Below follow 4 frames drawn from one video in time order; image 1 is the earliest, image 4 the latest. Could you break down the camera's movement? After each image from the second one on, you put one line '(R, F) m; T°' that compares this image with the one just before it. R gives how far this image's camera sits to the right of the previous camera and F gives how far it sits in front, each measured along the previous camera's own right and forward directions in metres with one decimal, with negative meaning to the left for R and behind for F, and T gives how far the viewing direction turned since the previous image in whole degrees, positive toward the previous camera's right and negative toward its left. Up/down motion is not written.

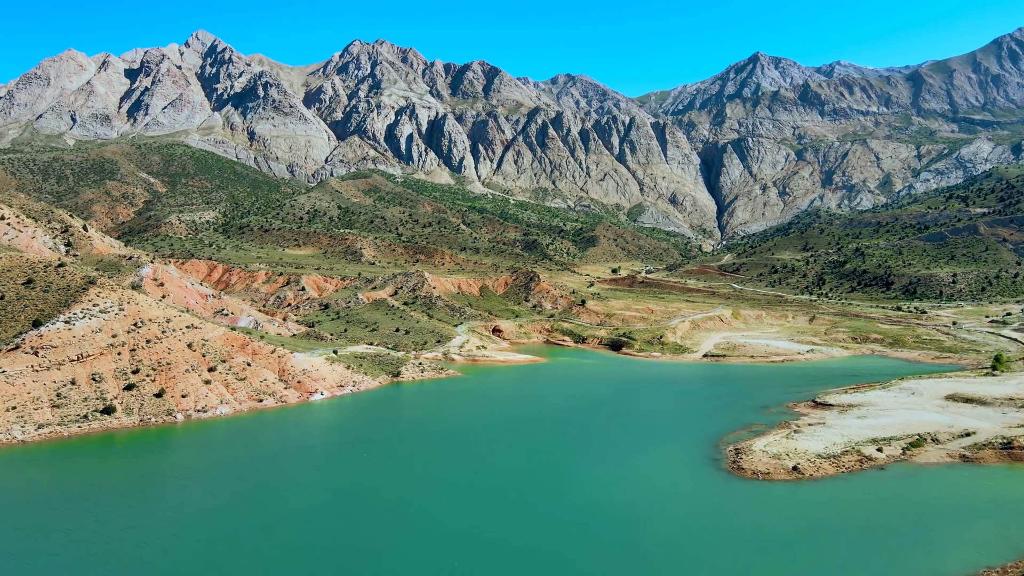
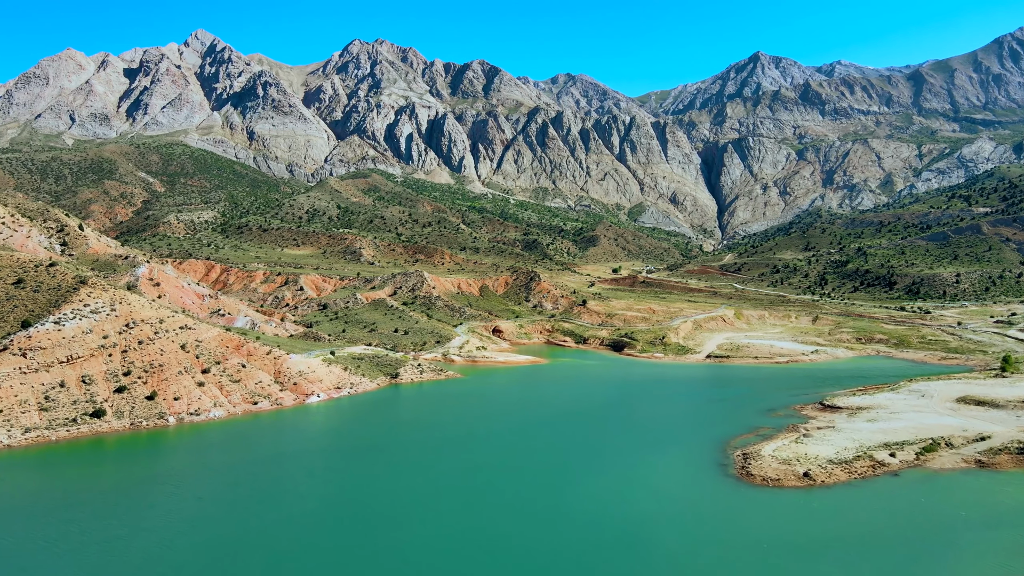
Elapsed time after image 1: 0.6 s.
(-0.1, +1.2) m; 0°
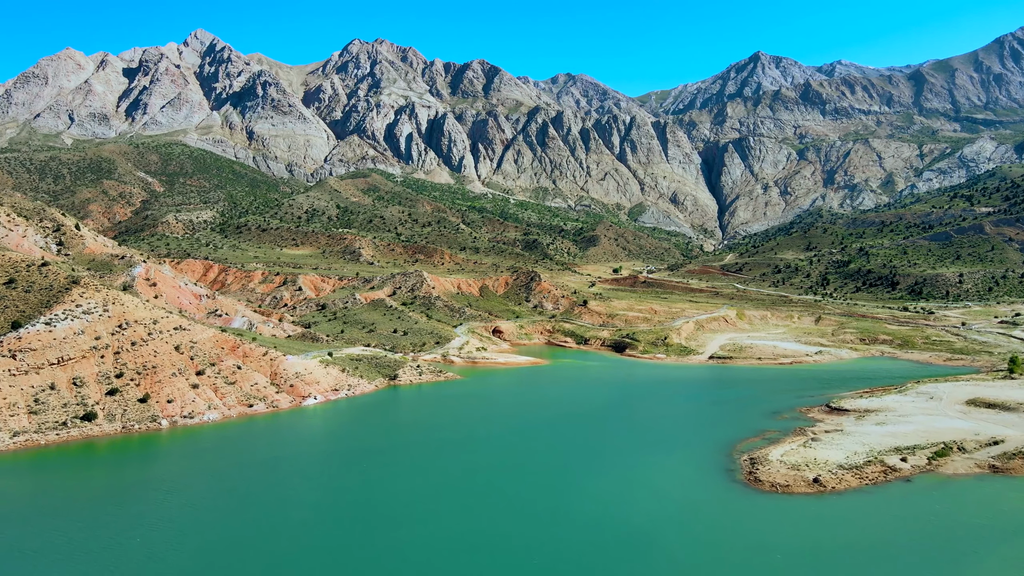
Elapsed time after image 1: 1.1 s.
(-0.1, +1.0) m; 0°
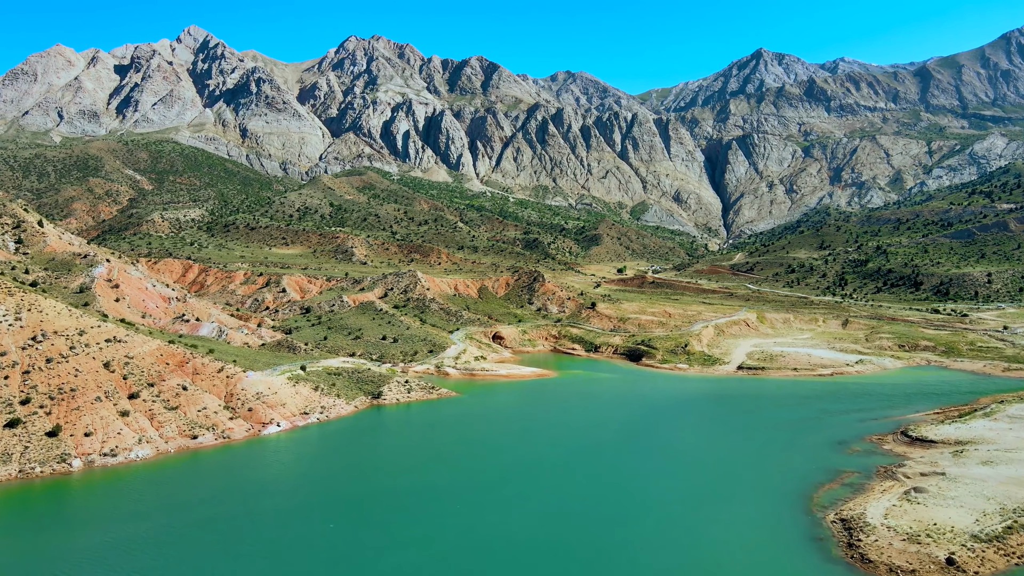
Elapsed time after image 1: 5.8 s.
(-0.5, +9.5) m; 0°
